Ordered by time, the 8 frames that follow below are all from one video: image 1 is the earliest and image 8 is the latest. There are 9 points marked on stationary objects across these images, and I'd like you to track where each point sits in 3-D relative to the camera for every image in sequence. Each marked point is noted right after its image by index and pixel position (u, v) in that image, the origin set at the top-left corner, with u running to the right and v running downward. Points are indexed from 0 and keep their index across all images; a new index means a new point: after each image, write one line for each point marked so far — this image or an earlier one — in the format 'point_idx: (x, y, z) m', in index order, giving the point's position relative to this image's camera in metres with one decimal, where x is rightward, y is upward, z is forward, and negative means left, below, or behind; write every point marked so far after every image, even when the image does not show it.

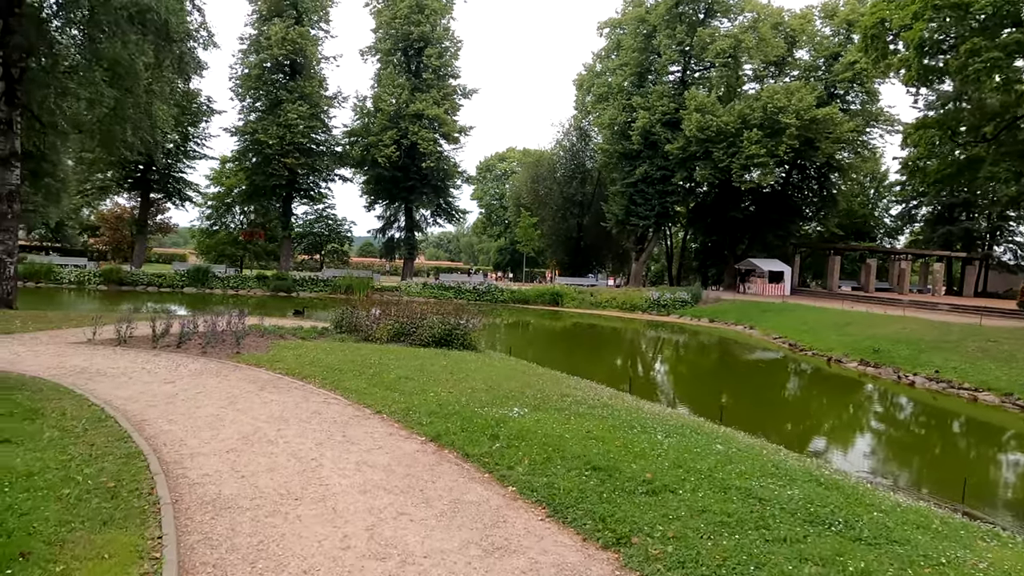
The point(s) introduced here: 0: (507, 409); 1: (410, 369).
0: (0.0, -1.2, +6.7) m
1: (-1.4, -1.1, +8.8) m
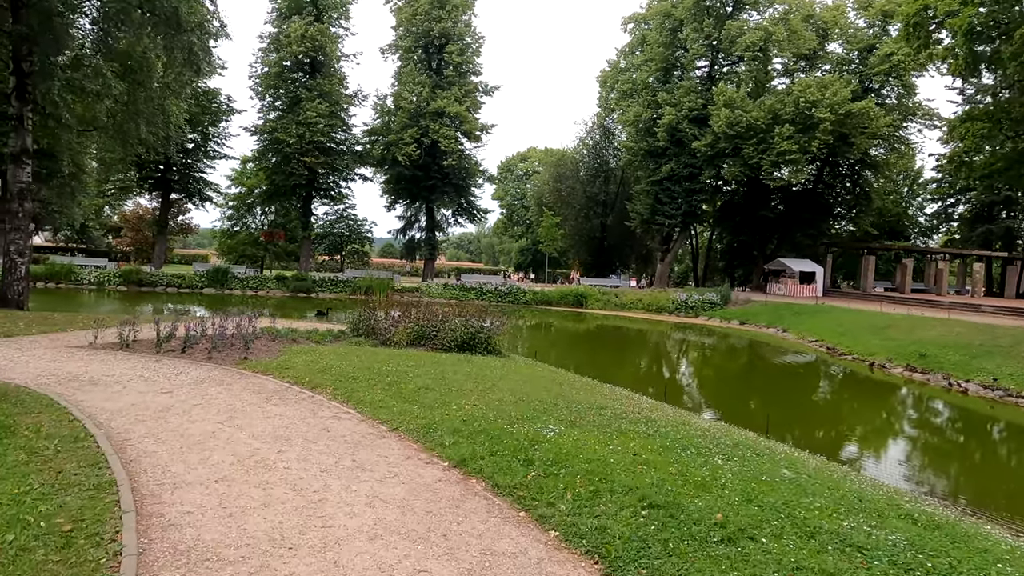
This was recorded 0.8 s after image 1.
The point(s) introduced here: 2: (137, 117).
0: (+0.3, -1.2, +5.9) m
1: (-1.0, -1.1, +8.0) m
2: (-9.2, +4.3, +16.4) m
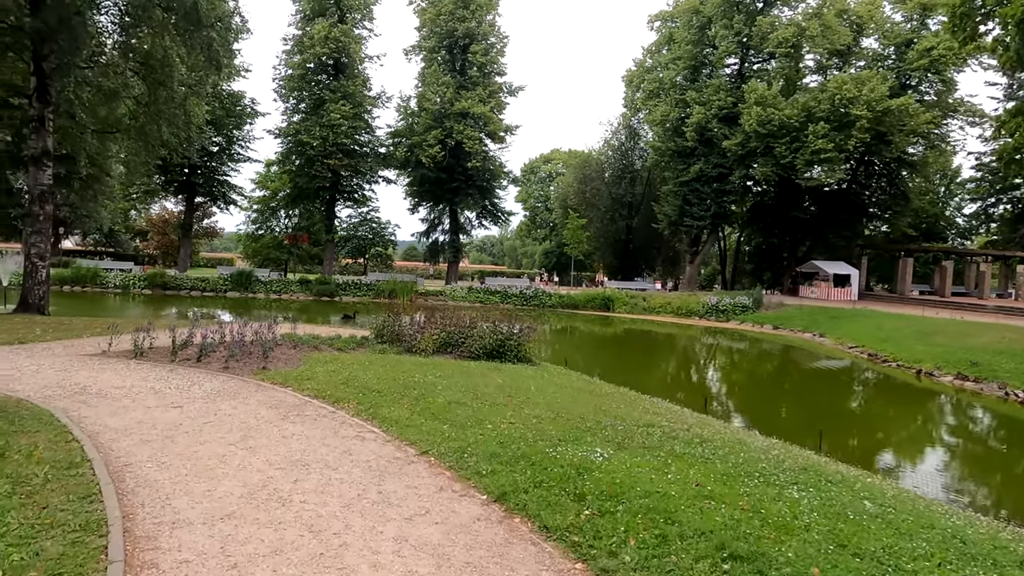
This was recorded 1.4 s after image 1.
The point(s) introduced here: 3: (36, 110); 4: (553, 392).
0: (+0.6, -1.3, +5.3) m
1: (-0.6, -1.2, +7.4) m
2: (-8.6, +4.2, +16.1) m
3: (-10.3, +3.8, +14.3) m
4: (+0.5, -1.3, +8.3) m
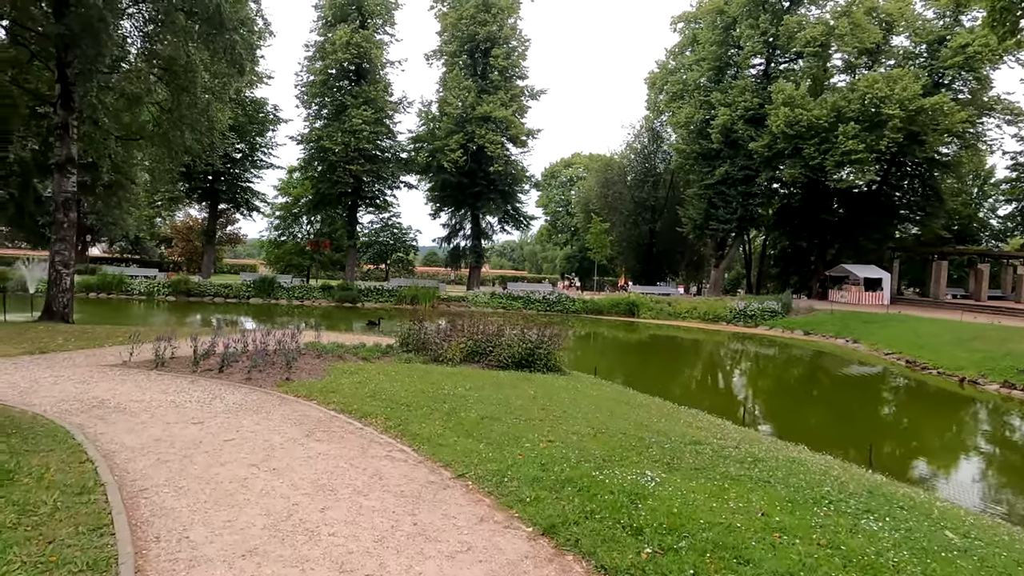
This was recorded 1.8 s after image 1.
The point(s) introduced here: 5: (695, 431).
0: (+0.9, -1.4, +4.9) m
1: (-0.2, -1.2, +7.0) m
2: (-7.9, +4.0, +16.0) m
3: (-9.7, +3.7, +14.3) m
4: (+0.9, -1.4, +7.9) m
5: (+1.9, -1.5, +7.0) m
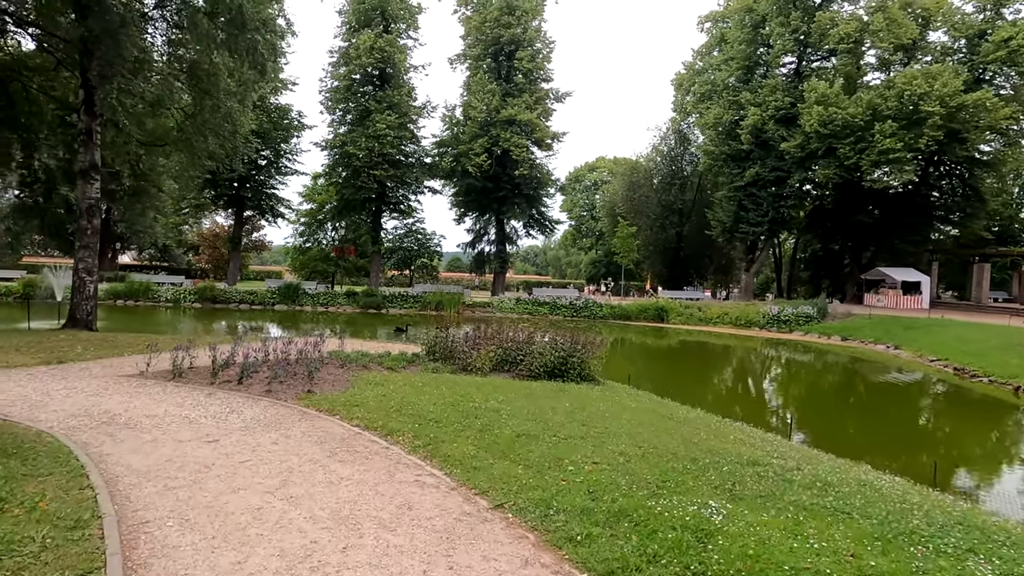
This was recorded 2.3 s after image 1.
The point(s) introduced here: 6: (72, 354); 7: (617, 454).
0: (+1.2, -1.4, +4.3) m
1: (+0.2, -1.3, +6.5) m
2: (-7.3, +3.8, +15.8) m
3: (-9.1, +3.5, +14.1) m
4: (+1.3, -1.5, +7.3) m
5: (+2.3, -1.6, +6.4) m
6: (-6.8, -1.0, +10.2) m
7: (+0.9, -1.4, +5.4) m
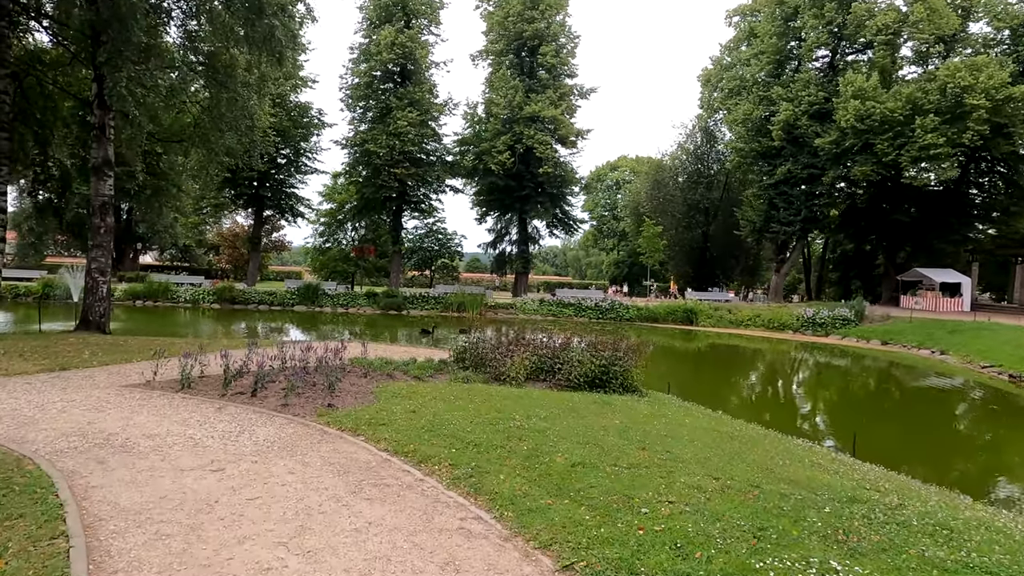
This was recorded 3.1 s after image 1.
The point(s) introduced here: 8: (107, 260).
0: (+1.6, -1.4, +3.4) m
1: (+0.6, -1.3, +5.6) m
2: (-6.6, +3.8, +15.1) m
3: (-8.5, +3.5, +13.5) m
4: (+1.7, -1.5, +6.4) m
5: (+2.7, -1.6, +5.5) m
6: (-6.3, -1.0, +9.5) m
7: (+1.2, -1.4, +4.6) m
8: (-8.8, +0.6, +14.4) m
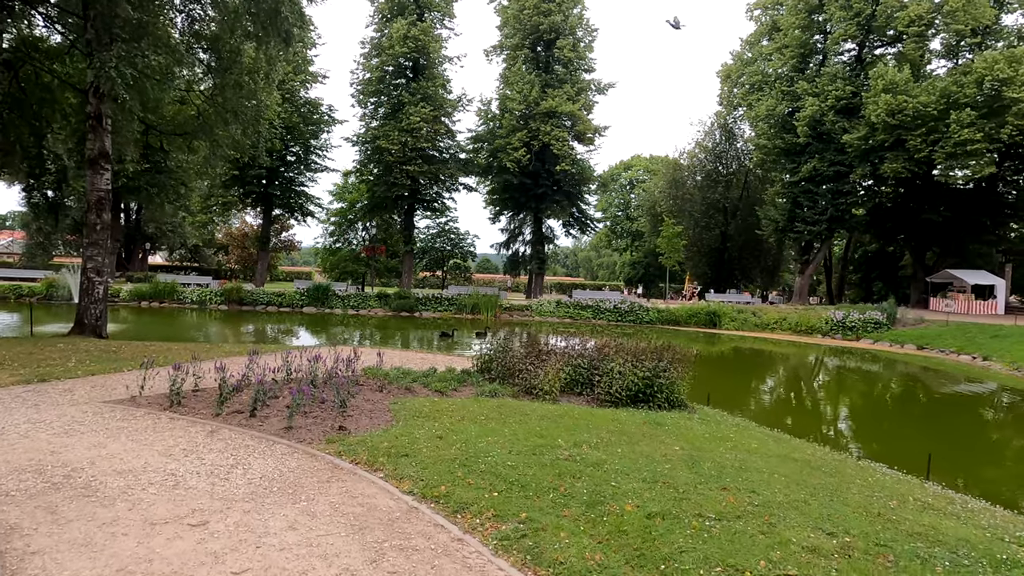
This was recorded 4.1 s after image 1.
0: (+1.9, -1.4, +2.3) m
1: (+0.9, -1.3, +4.6) m
2: (-6.1, +3.8, +14.2) m
3: (-8.0, +3.5, +12.6) m
4: (+2.1, -1.5, +5.4) m
5: (+3.1, -1.6, +4.4) m
6: (-5.8, -1.0, +8.6) m
7: (+1.6, -1.4, +3.5) m
8: (-8.3, +0.6, +13.5) m
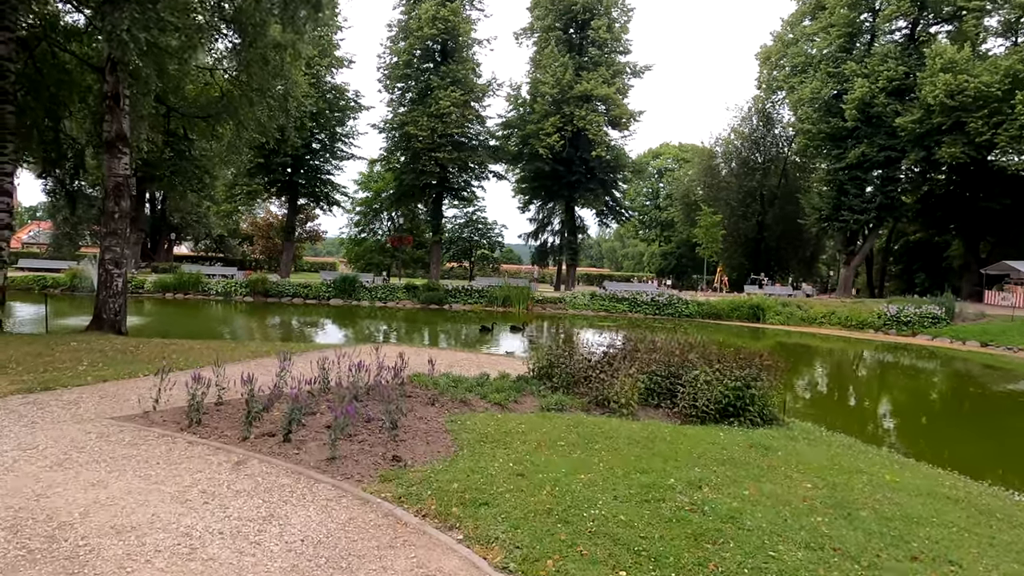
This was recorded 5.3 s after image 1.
0: (+2.4, -1.5, +1.1) m
1: (+1.6, -1.4, +3.4) m
2: (-5.1, +3.9, +13.1) m
3: (-7.1, +3.6, +11.6) m
4: (+2.8, -1.5, +4.2) m
5: (+3.7, -1.6, +3.2) m
6: (-5.1, -1.0, +7.6) m
7: (+2.2, -1.4, +2.3) m
8: (-7.4, +0.7, +12.6) m
